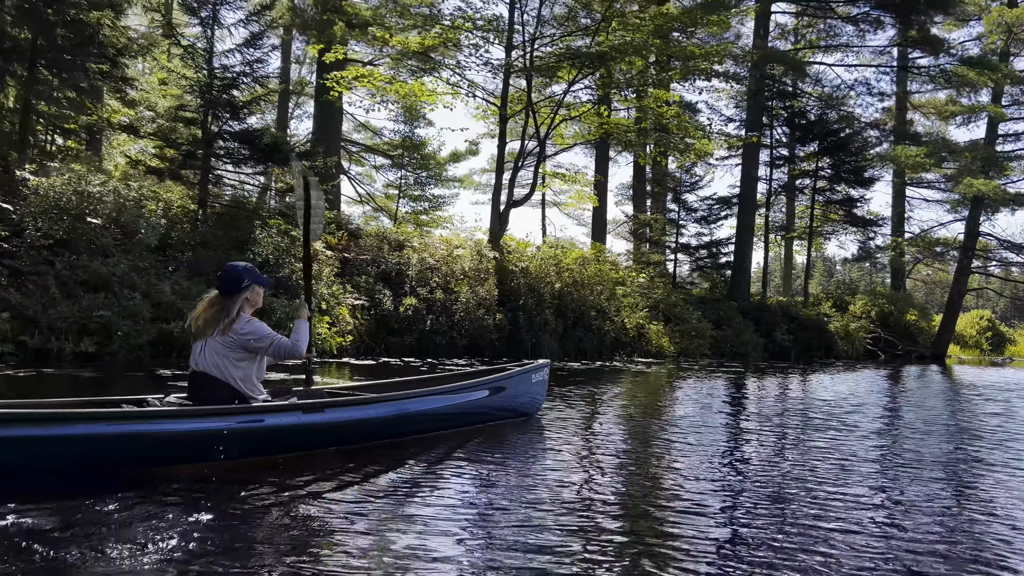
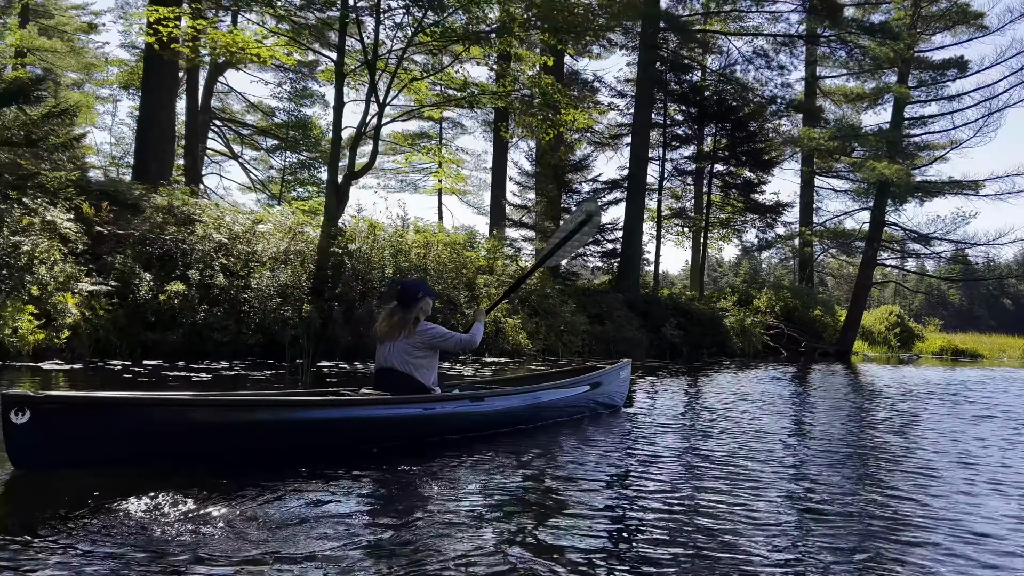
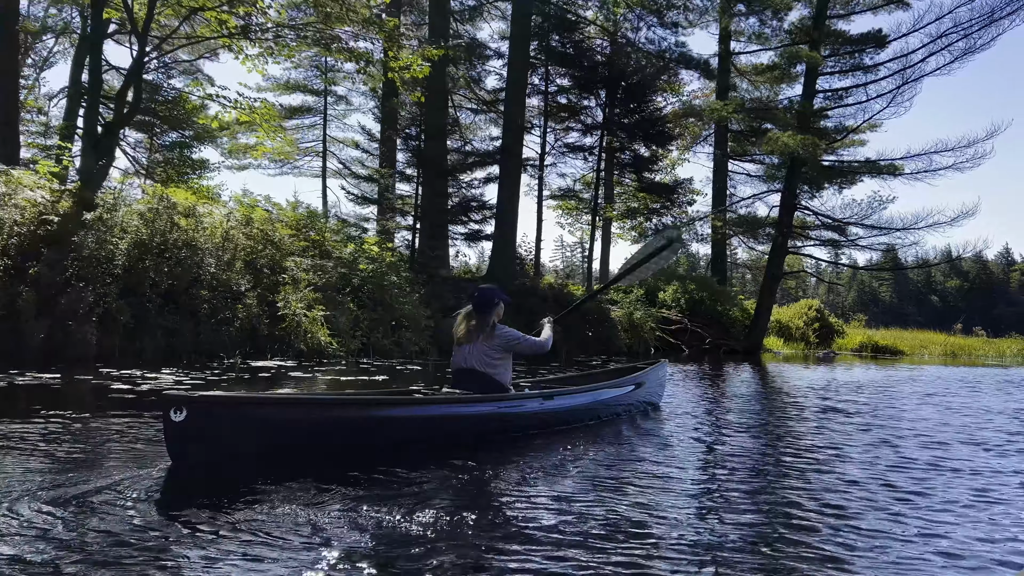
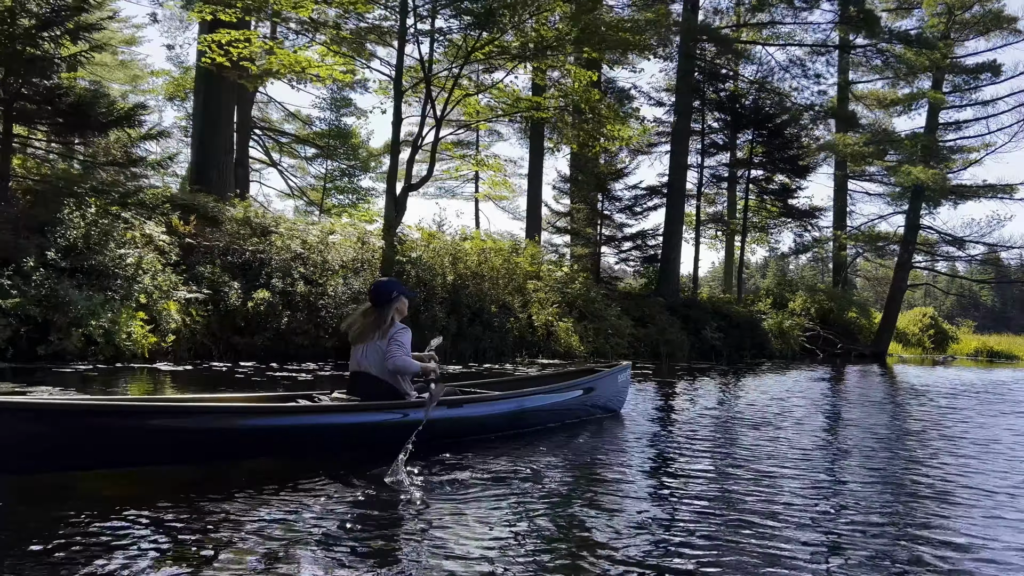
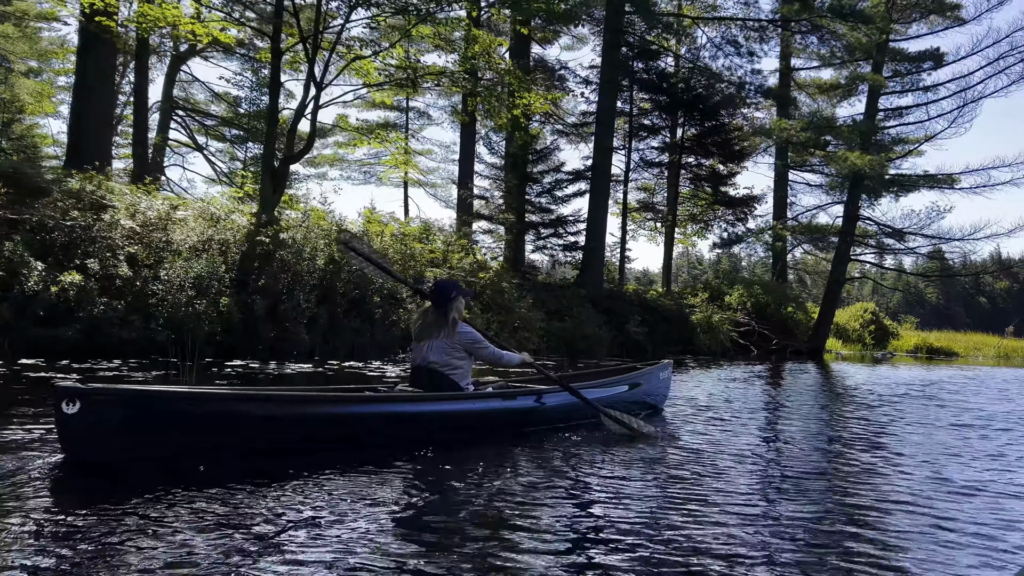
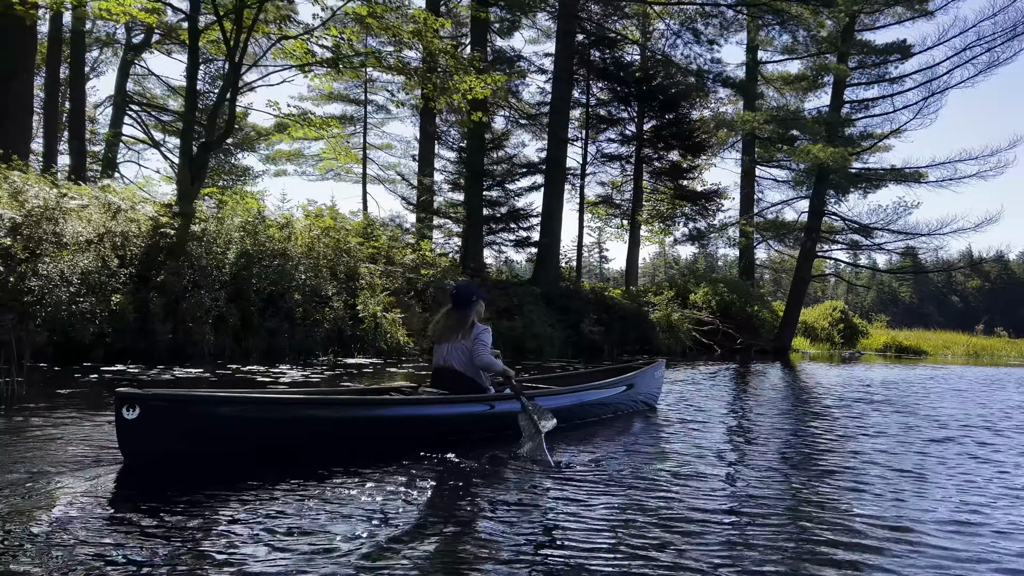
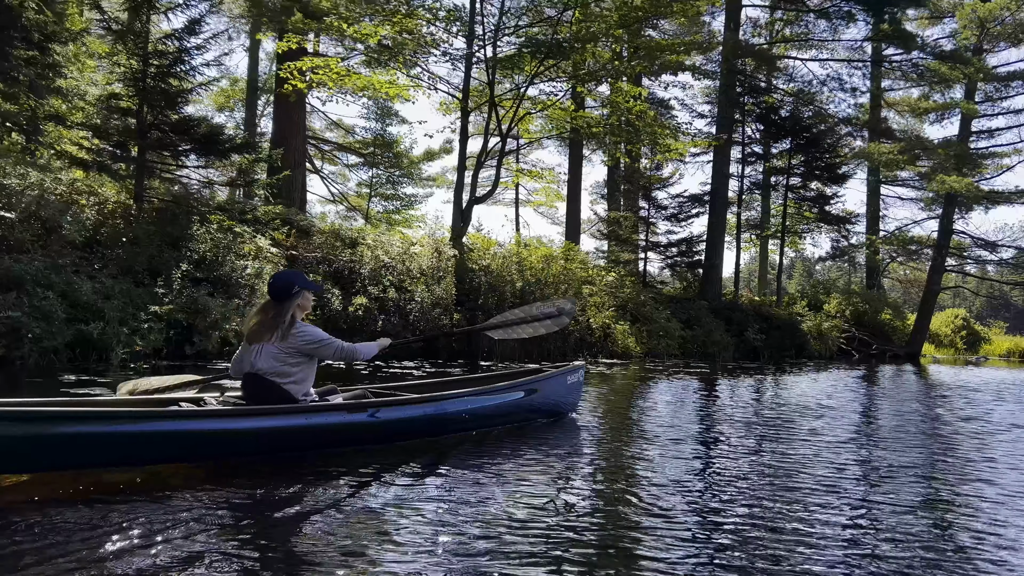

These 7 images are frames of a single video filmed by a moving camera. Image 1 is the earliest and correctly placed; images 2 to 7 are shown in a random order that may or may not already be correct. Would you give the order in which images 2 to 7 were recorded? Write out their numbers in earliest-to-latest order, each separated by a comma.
7, 4, 2, 5, 6, 3
